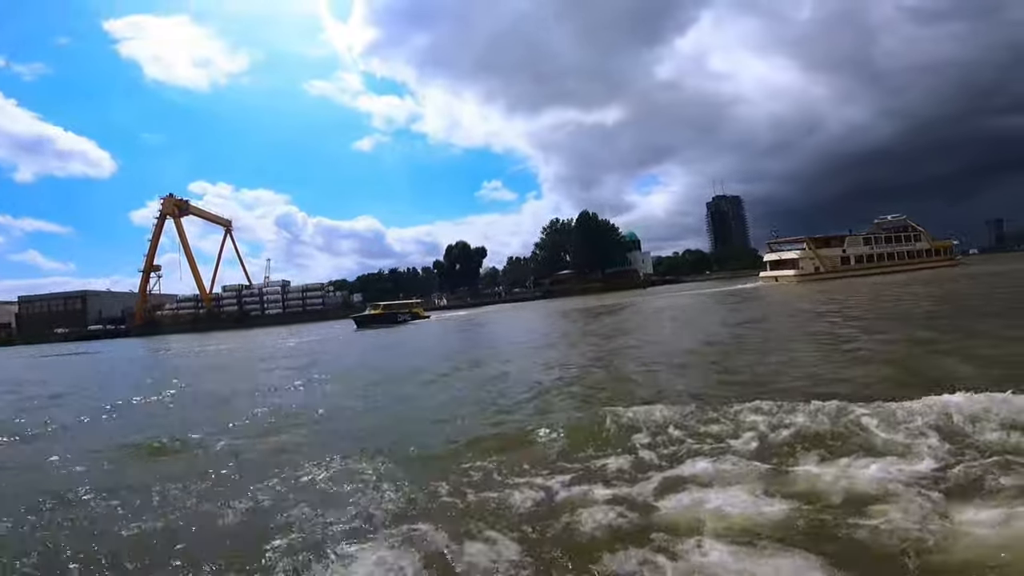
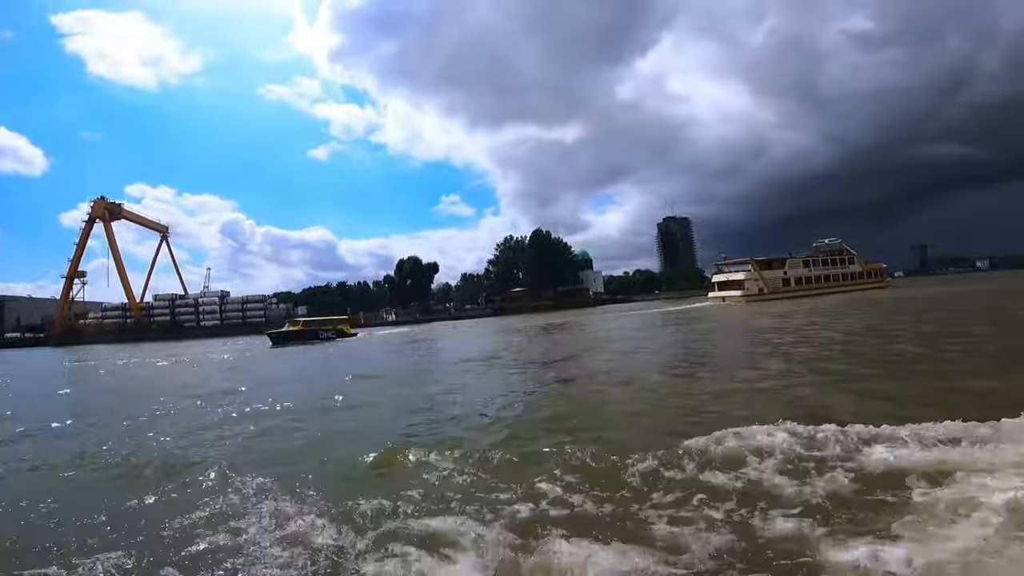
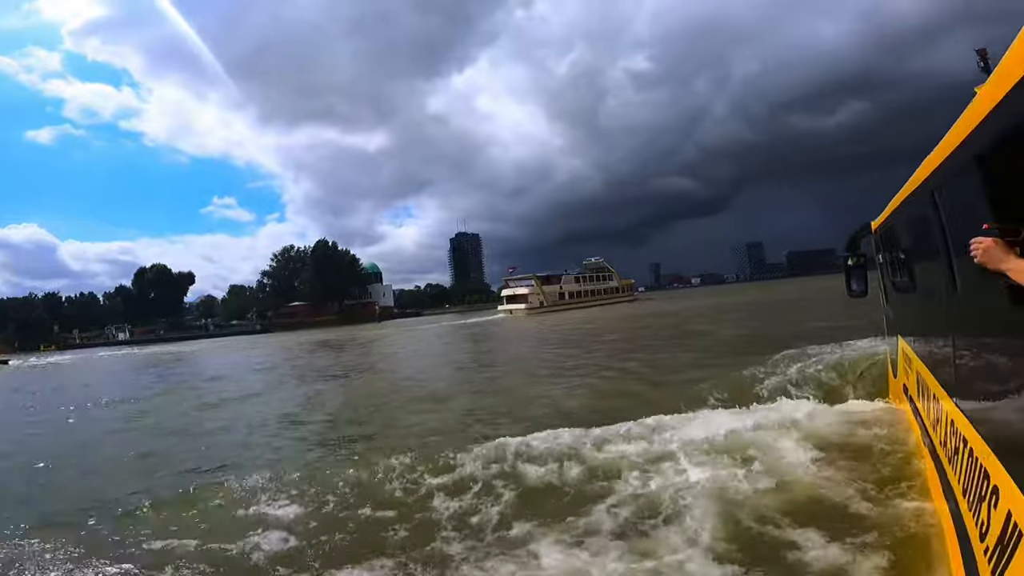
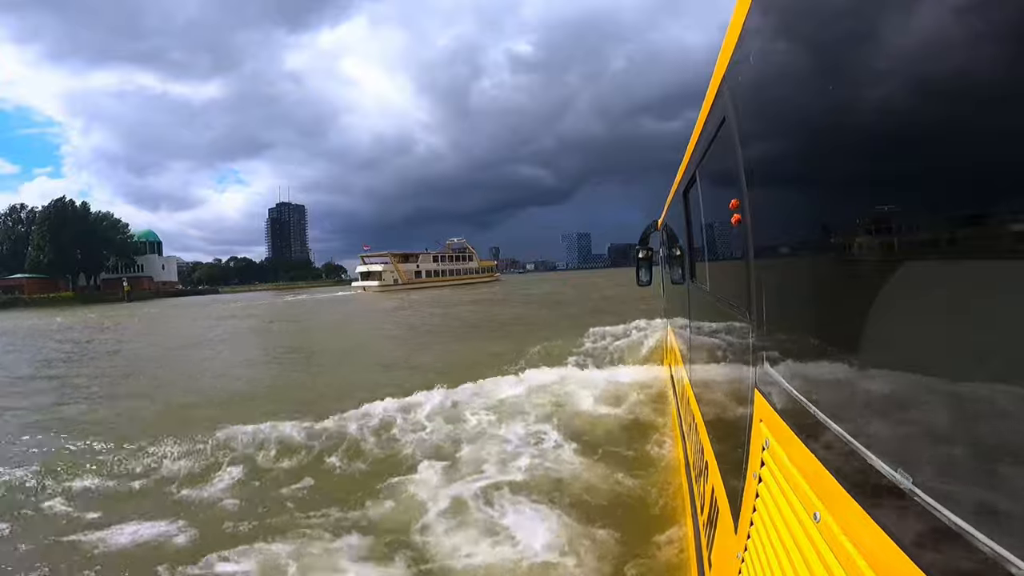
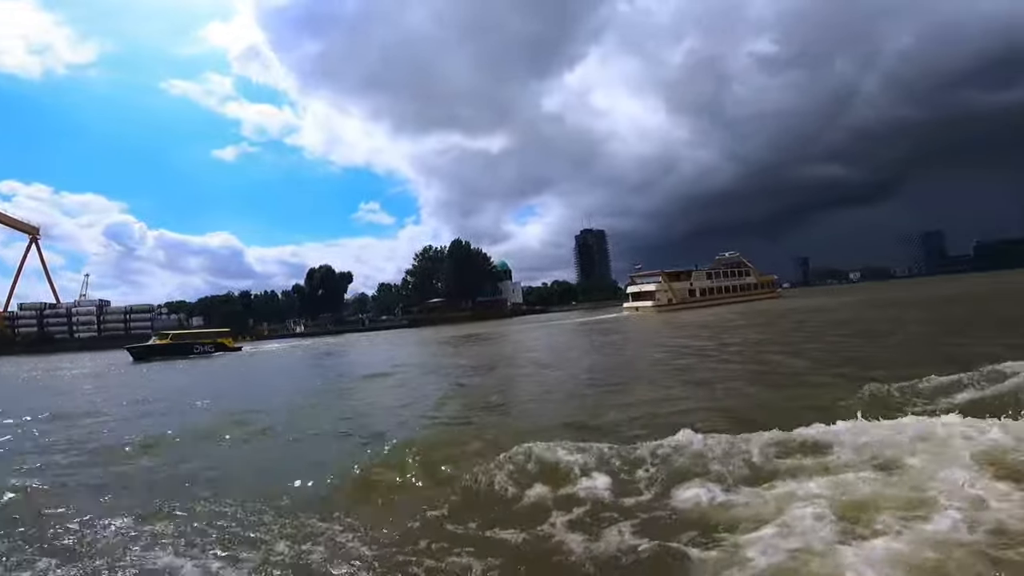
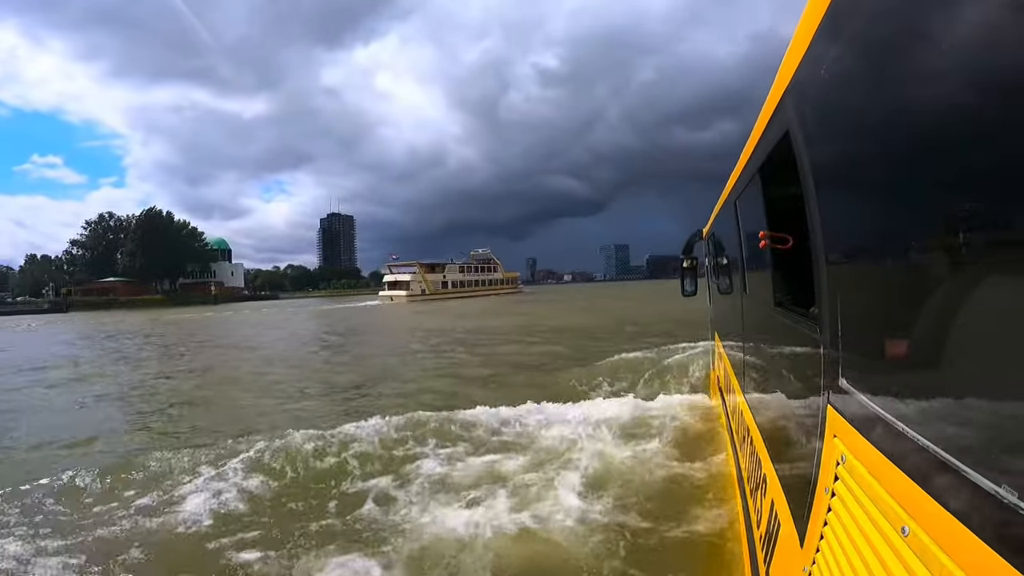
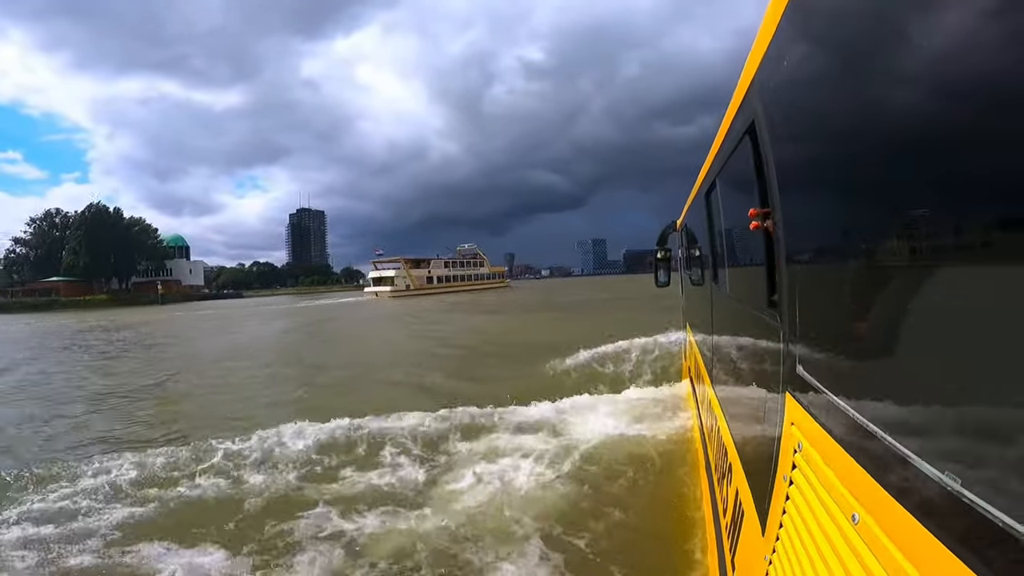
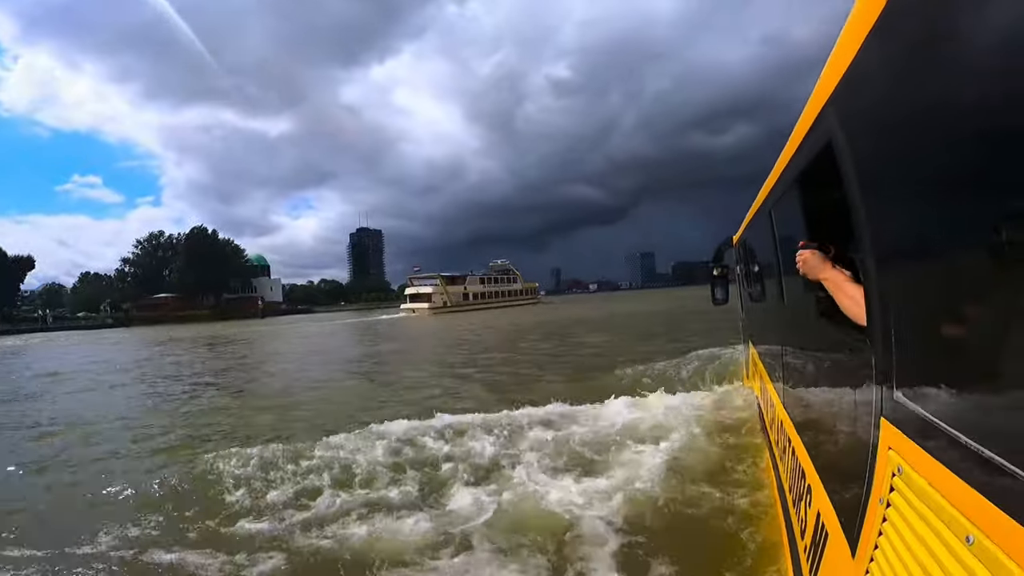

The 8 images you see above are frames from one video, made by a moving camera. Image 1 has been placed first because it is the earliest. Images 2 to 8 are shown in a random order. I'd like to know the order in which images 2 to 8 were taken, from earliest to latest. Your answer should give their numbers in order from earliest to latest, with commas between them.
2, 5, 3, 8, 6, 7, 4
